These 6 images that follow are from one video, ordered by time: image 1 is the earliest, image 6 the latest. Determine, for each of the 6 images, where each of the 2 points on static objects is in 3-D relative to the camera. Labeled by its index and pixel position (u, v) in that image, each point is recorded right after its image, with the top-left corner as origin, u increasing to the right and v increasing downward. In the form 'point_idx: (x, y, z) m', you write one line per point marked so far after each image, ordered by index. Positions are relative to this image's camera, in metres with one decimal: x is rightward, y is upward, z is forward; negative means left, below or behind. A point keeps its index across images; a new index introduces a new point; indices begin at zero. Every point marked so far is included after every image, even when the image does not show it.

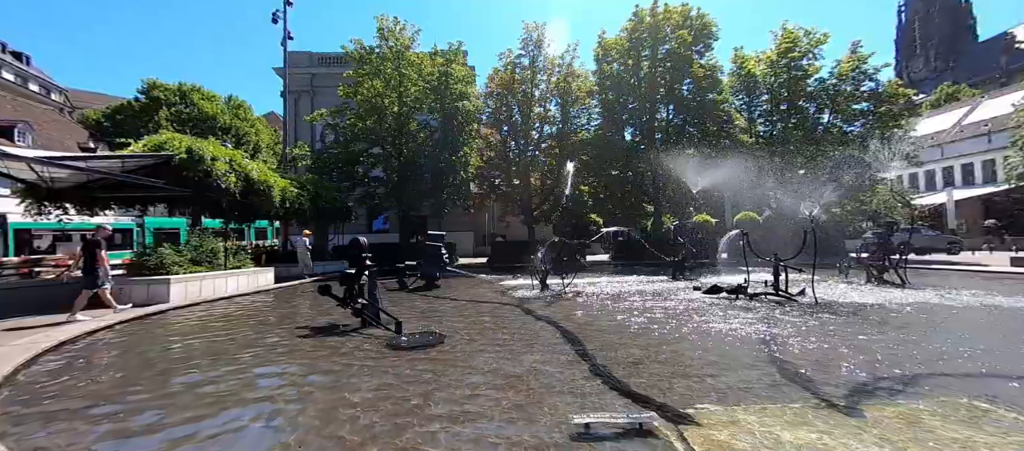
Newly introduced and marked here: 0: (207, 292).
0: (-8.9, -2.0, +12.2) m
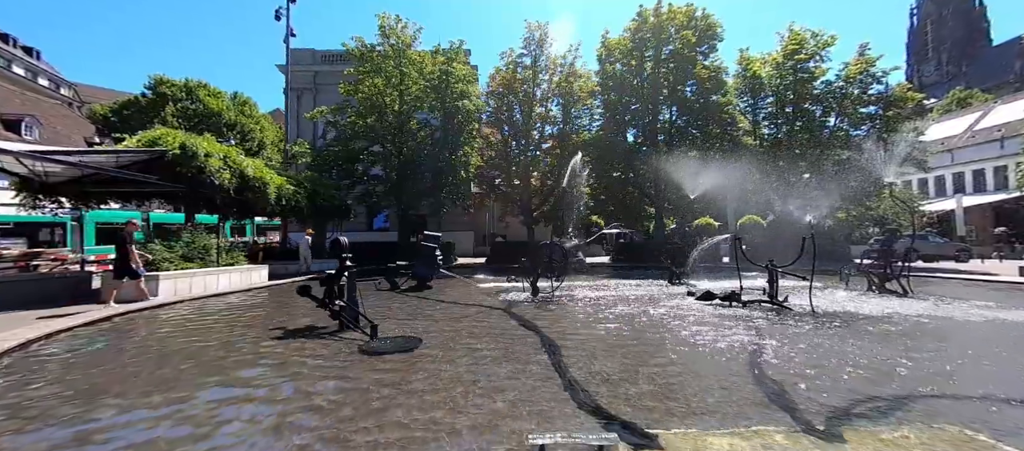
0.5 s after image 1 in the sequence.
0: (-9.1, -1.9, +12.2) m
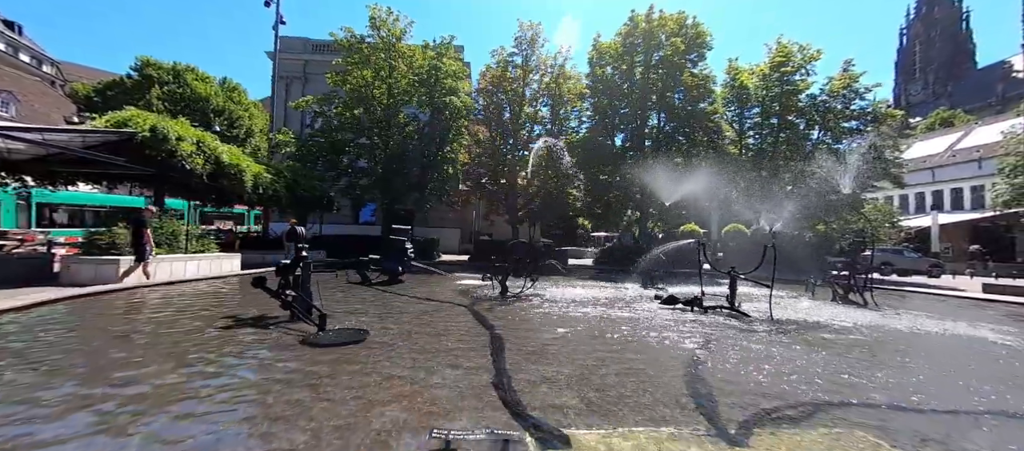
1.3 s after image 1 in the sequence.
0: (-9.9, -1.4, +11.9) m
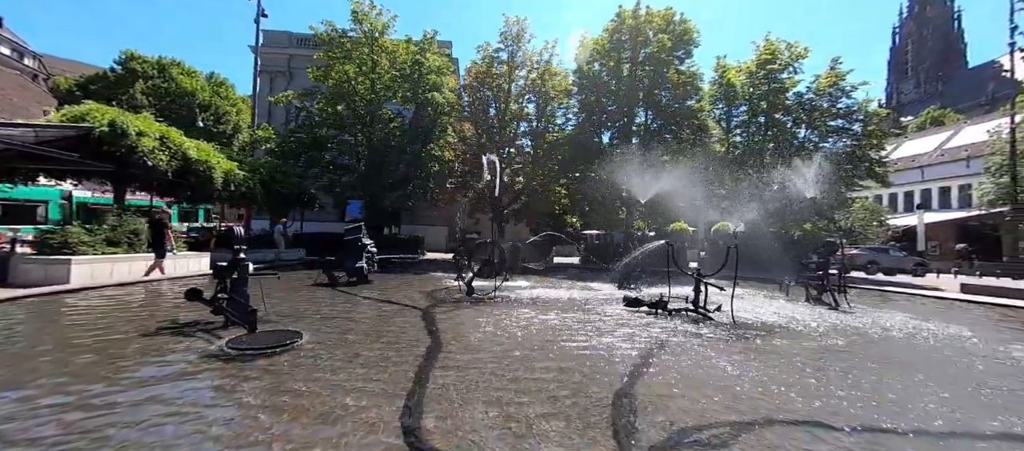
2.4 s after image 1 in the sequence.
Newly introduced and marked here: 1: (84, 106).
0: (-10.8, -1.4, +11.5) m
1: (-13.0, +3.6, +12.6) m
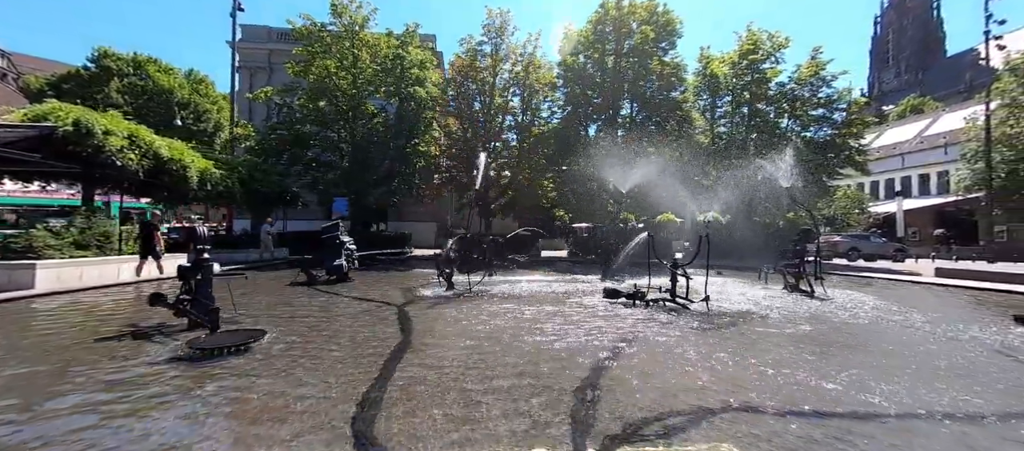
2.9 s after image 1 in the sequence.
0: (-11.3, -1.4, +11.2) m
1: (-13.6, +3.6, +12.2) m
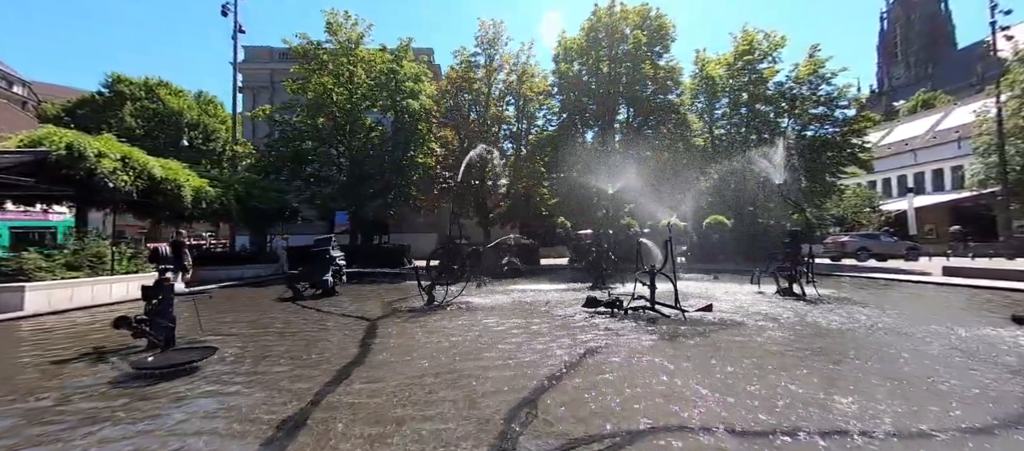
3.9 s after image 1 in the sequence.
0: (-11.6, -2.0, +11.4) m
1: (-14.1, +2.9, +12.5) m
